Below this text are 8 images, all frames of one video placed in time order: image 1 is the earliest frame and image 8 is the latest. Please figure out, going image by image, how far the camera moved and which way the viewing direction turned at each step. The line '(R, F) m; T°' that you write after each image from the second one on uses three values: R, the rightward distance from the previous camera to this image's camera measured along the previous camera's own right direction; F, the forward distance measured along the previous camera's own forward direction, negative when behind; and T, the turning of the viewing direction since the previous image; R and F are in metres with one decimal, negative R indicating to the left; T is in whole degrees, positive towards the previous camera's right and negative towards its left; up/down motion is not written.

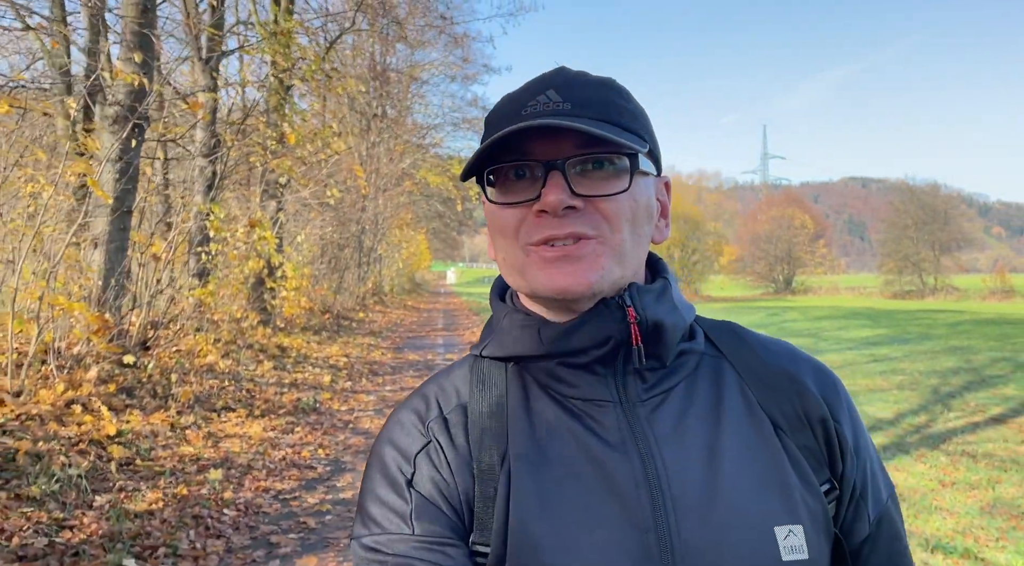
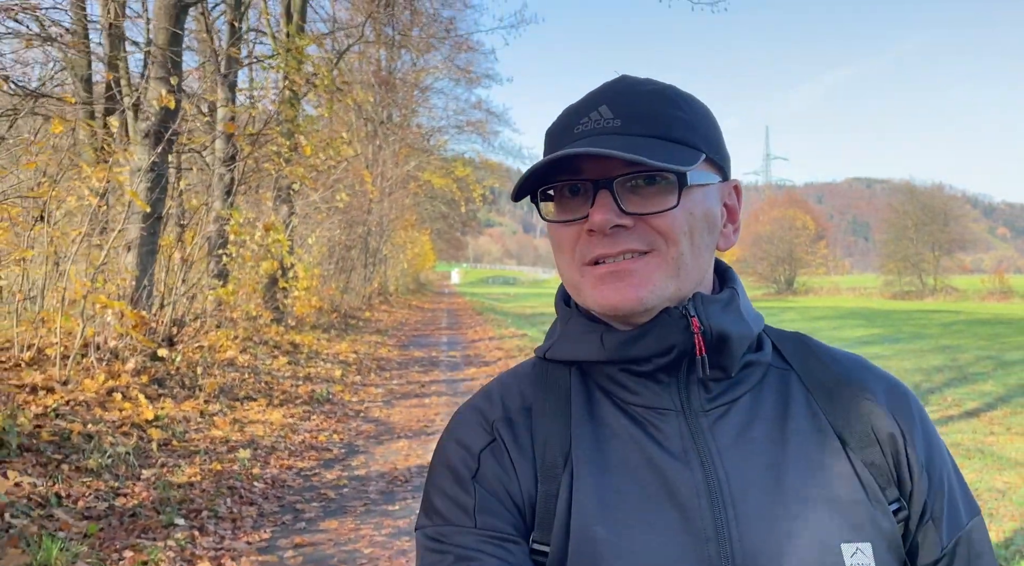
(+0.1, -0.6) m; 0°
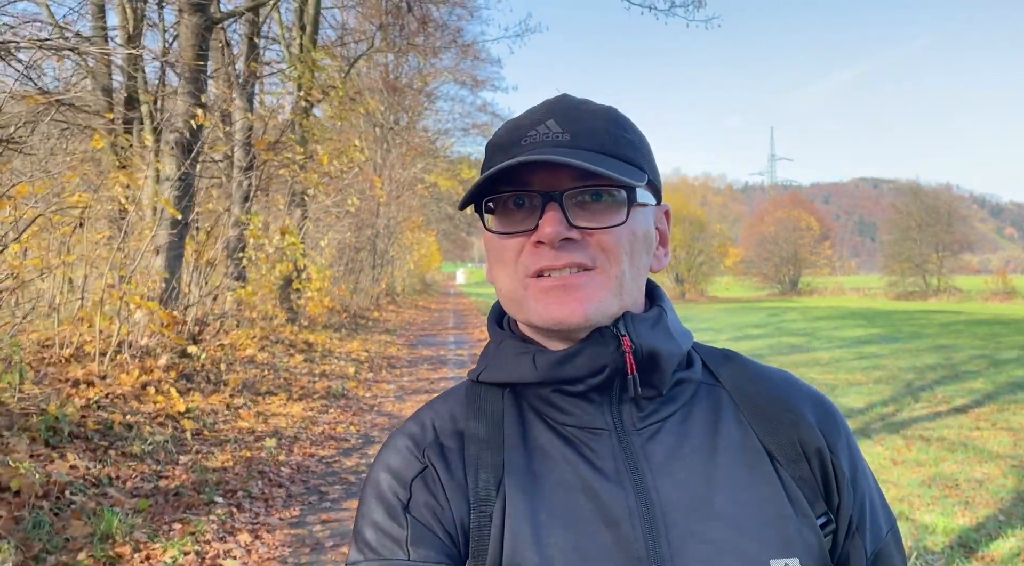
(0.0, -0.5) m; 0°
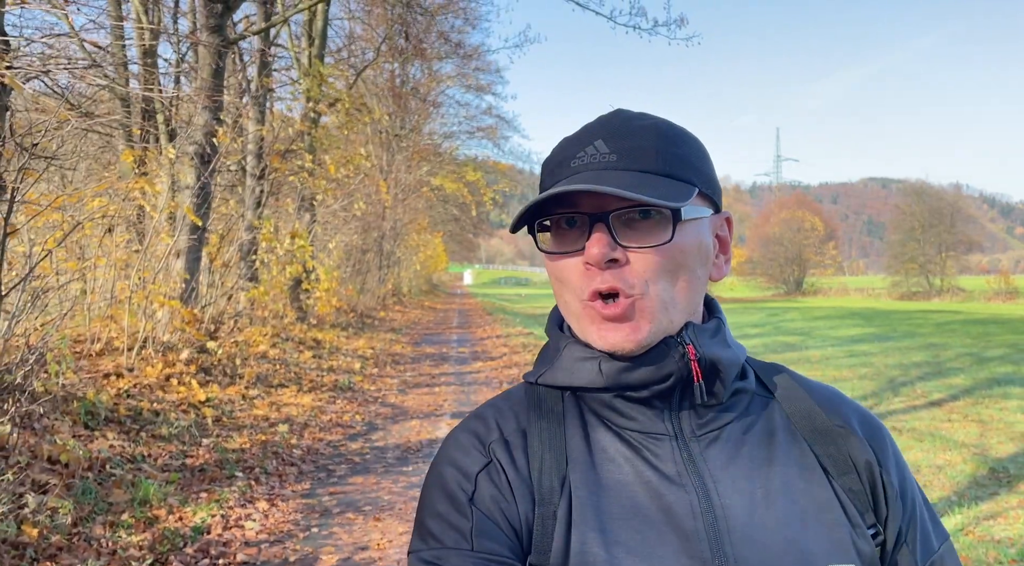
(+0.2, -0.6) m; -1°
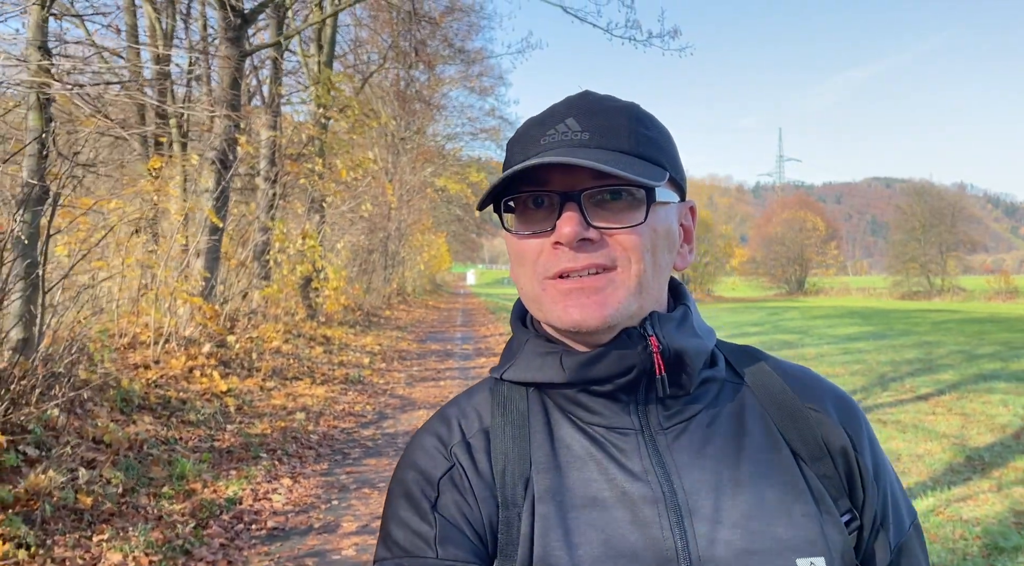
(0.0, -0.5) m; 0°
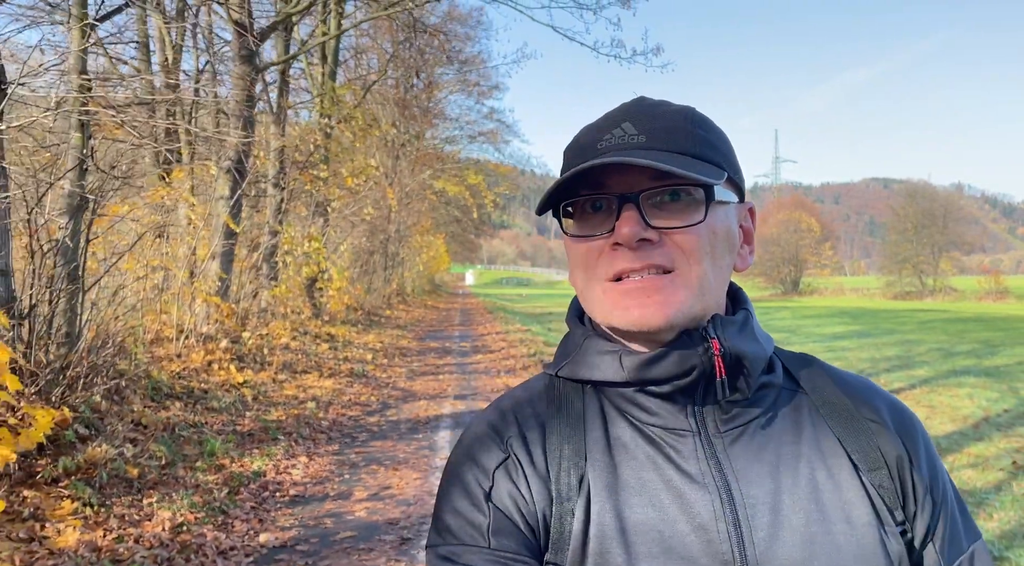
(+0.1, -0.7) m; 0°
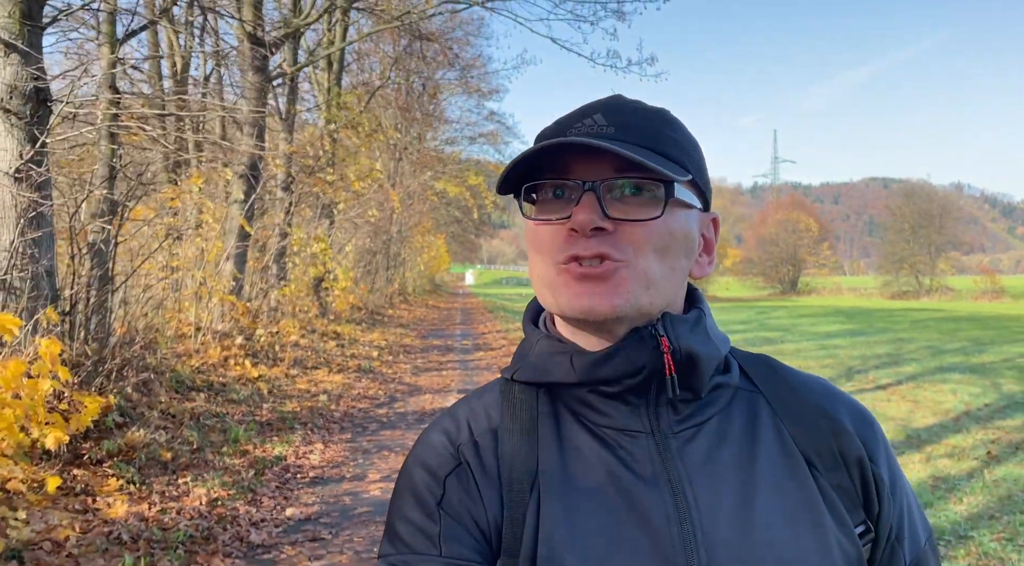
(0.0, -0.5) m; 0°
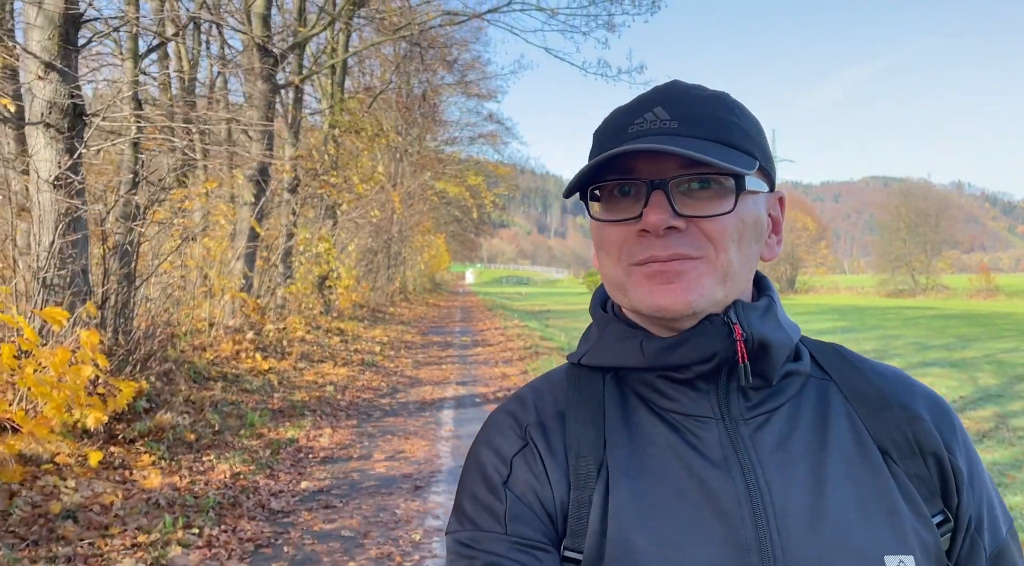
(+0.1, -0.6) m; 0°
